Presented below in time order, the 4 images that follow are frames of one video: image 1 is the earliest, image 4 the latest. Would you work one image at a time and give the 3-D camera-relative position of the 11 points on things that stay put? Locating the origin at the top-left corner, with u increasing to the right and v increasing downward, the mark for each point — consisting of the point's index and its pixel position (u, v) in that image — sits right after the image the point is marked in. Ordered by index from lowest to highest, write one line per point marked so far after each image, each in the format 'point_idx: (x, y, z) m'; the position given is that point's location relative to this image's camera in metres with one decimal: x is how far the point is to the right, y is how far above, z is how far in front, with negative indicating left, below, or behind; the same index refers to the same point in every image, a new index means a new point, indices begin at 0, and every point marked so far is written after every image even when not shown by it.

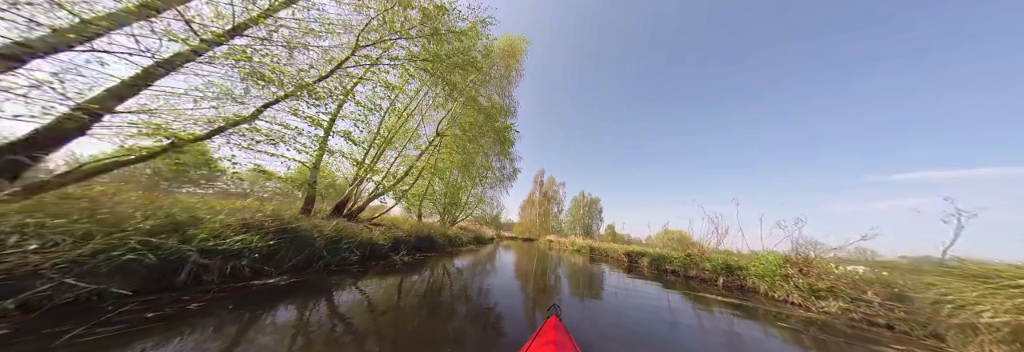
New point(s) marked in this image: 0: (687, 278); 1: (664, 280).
0: (+6.1, -3.5, +6.6) m
1: (+5.9, -4.0, +7.4) m
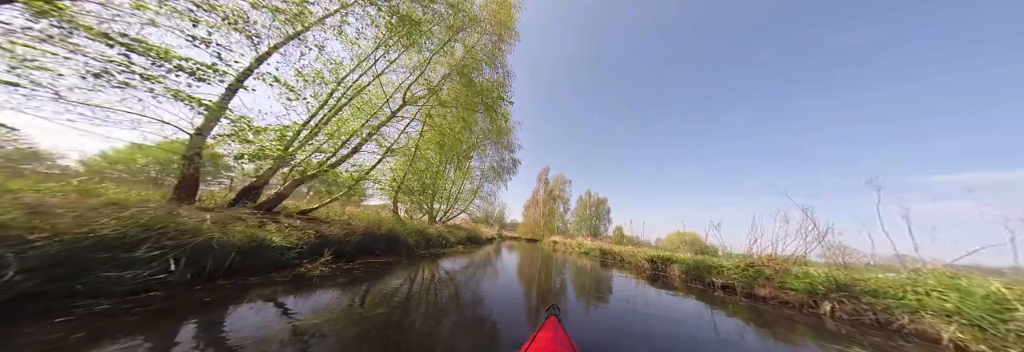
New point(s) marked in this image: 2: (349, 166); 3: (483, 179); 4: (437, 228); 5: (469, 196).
0: (+5.8, -2.9, +4.6) m
1: (+5.6, -3.4, +5.4) m
2: (-4.8, +0.3, +5.6) m
3: (-2.2, -0.3, +14.2) m
4: (-4.5, -3.2, +11.5) m
5: (-3.2, -1.5, +14.0) m
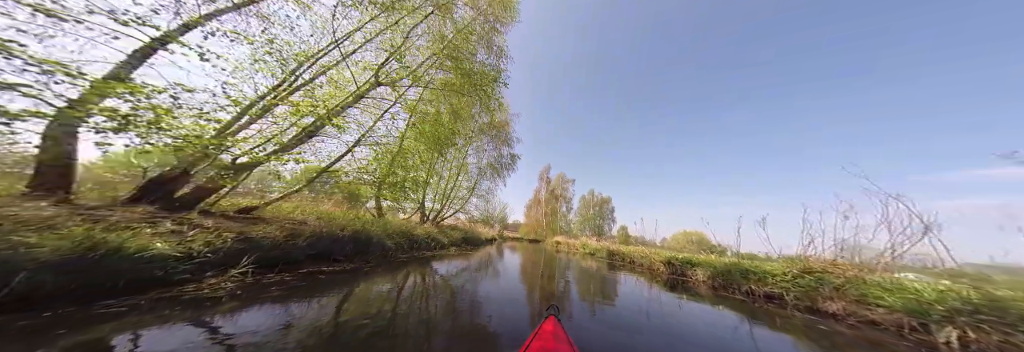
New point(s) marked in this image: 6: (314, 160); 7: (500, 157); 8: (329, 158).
0: (+5.7, -2.6, +3.6) m
1: (+5.5, -3.0, +4.4) m
2: (-5.0, +0.5, +4.8) m
3: (-2.3, 0.0, +13.3) m
4: (-4.6, -3.0, +10.6) m
5: (-3.2, -1.3, +13.1) m
6: (-5.0, +0.4, +4.8) m
7: (-0.9, +1.4, +13.9) m
8: (-4.9, +0.5, +5.0) m
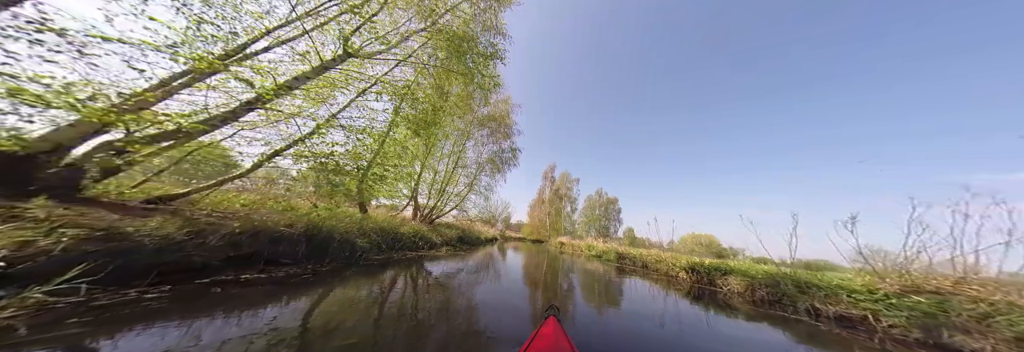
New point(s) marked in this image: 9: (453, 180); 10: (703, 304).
0: (+5.5, -2.3, +2.6) m
1: (+5.3, -2.8, +3.4) m
2: (-5.1, +0.8, +4.0) m
3: (-2.2, +0.3, +12.4) m
4: (-4.6, -2.7, +9.8) m
5: (-3.2, -1.0, +12.3) m
6: (-5.1, +0.8, +4.0) m
7: (-0.8, +1.7, +13.0) m
8: (-5.0, +0.8, +4.2) m
9: (-3.6, -0.2, +11.5) m
10: (+5.4, -3.6, +5.4) m
